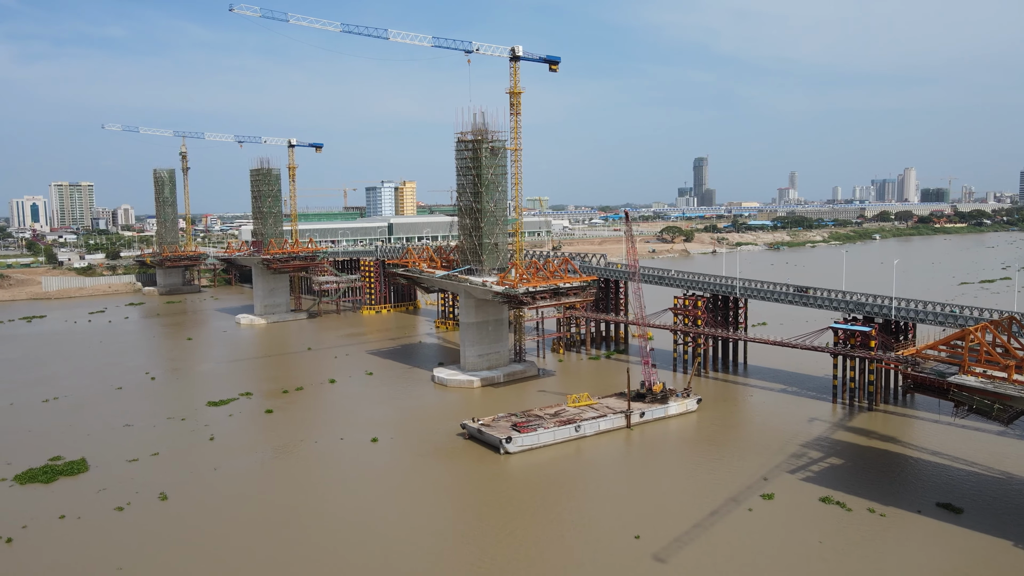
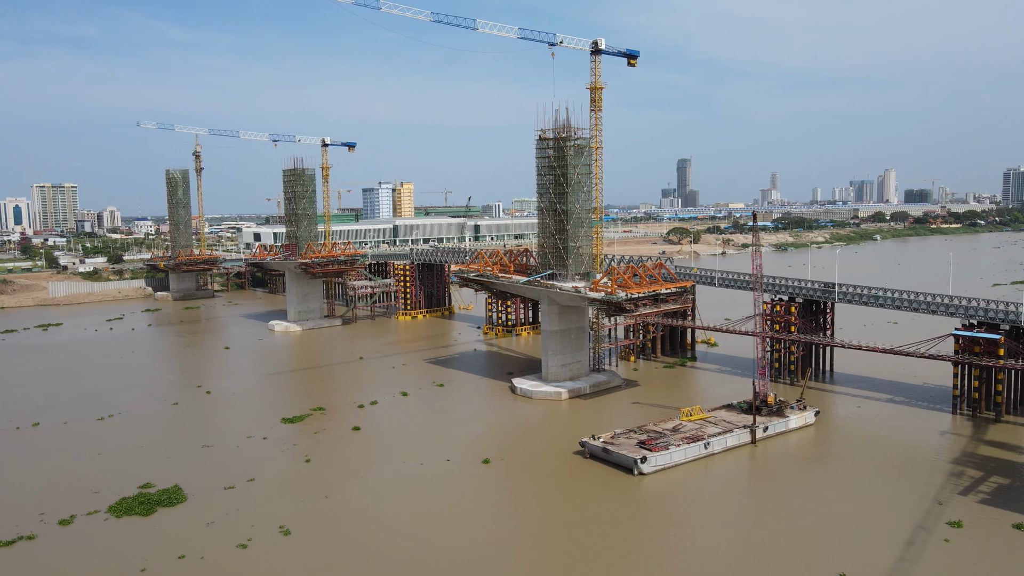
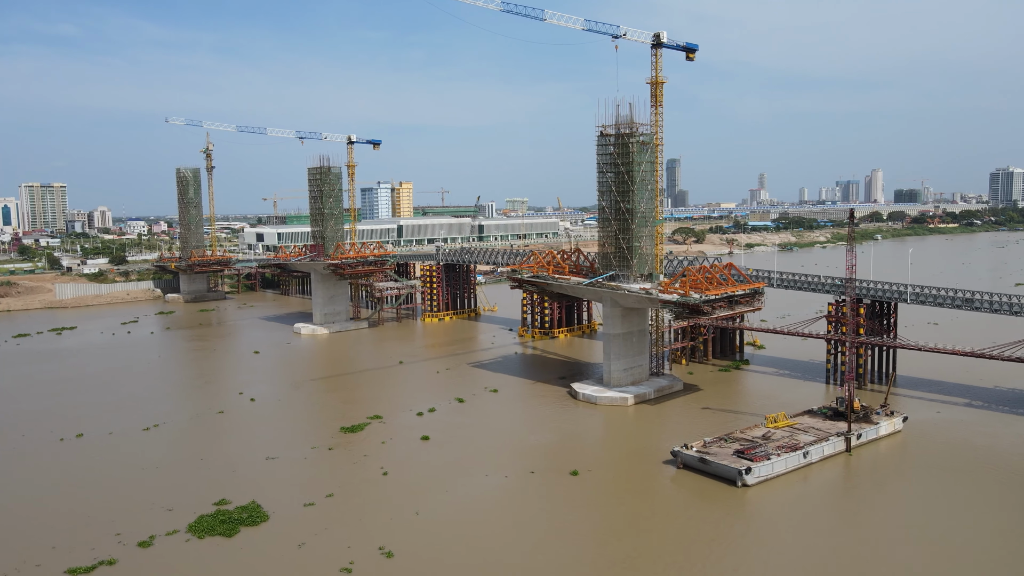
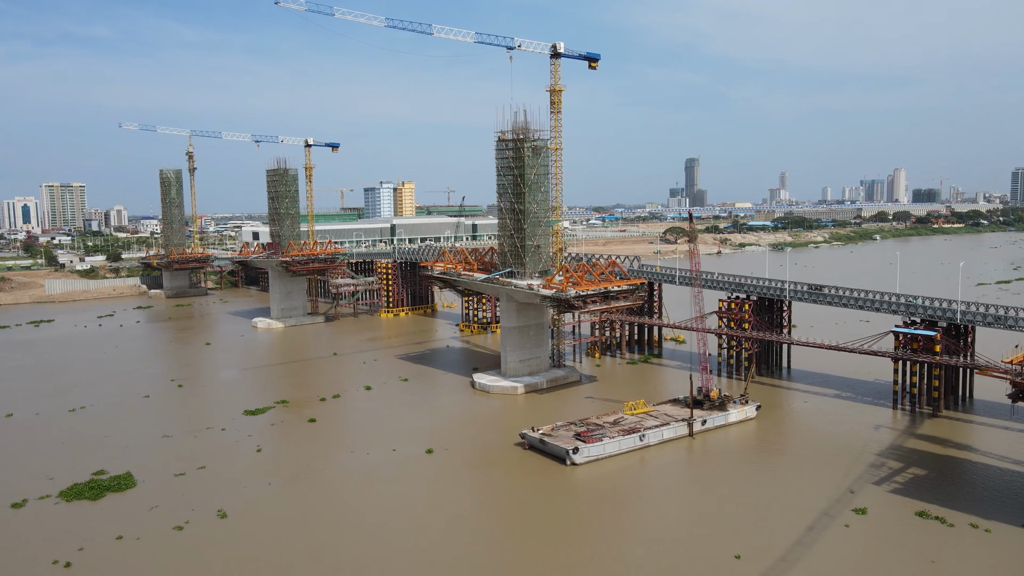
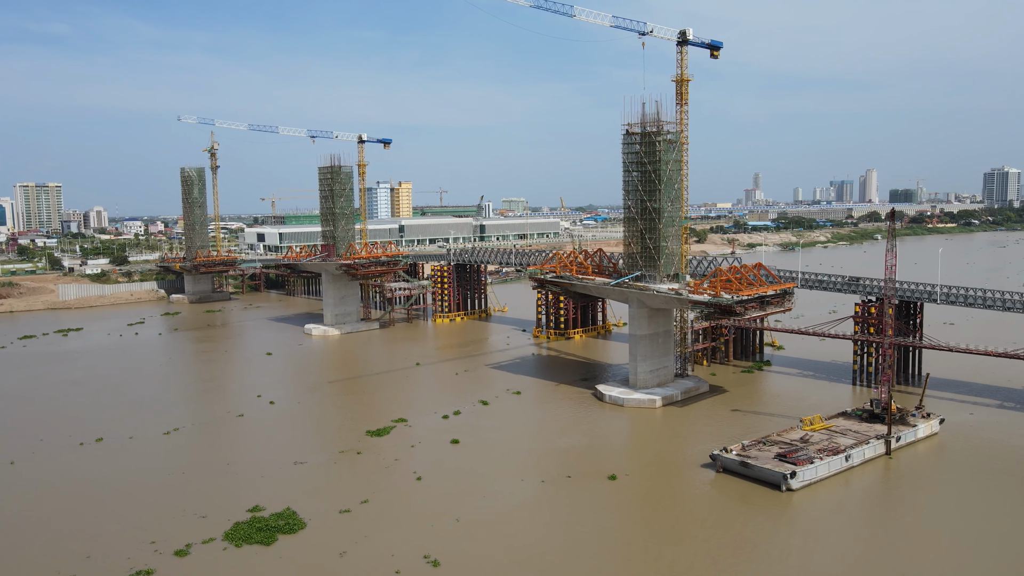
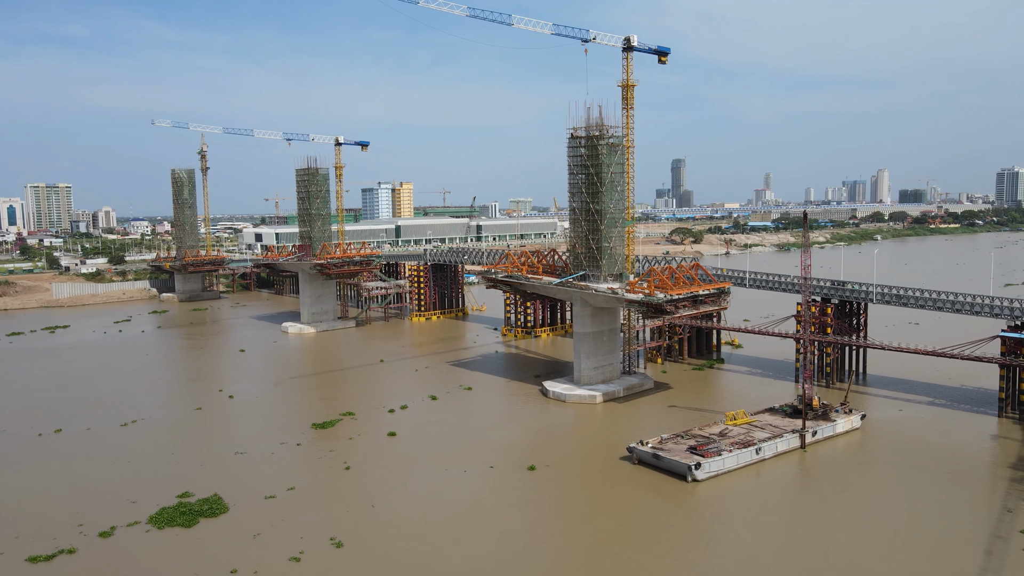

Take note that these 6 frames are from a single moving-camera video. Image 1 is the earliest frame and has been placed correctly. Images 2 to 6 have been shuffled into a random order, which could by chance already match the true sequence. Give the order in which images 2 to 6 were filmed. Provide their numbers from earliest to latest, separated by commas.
4, 2, 6, 3, 5
